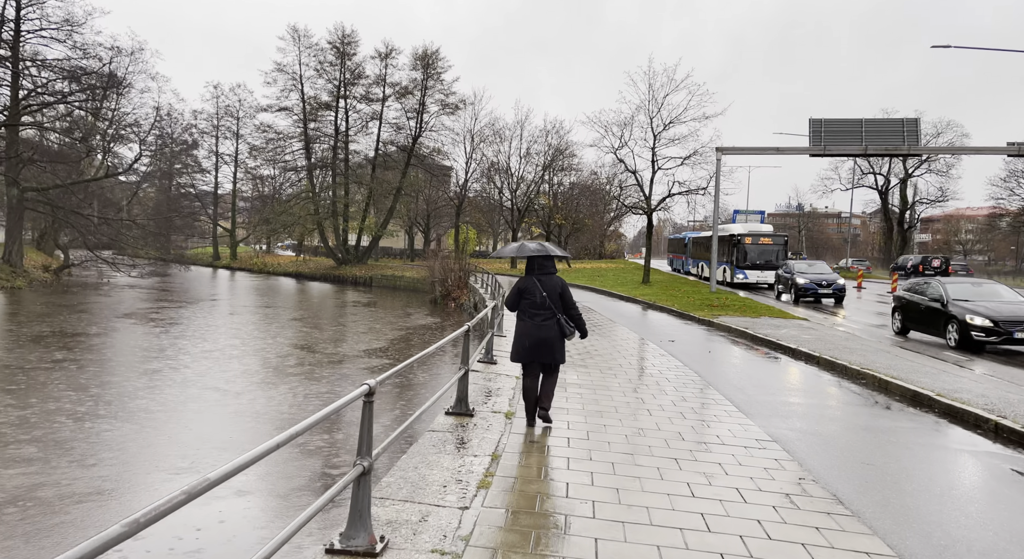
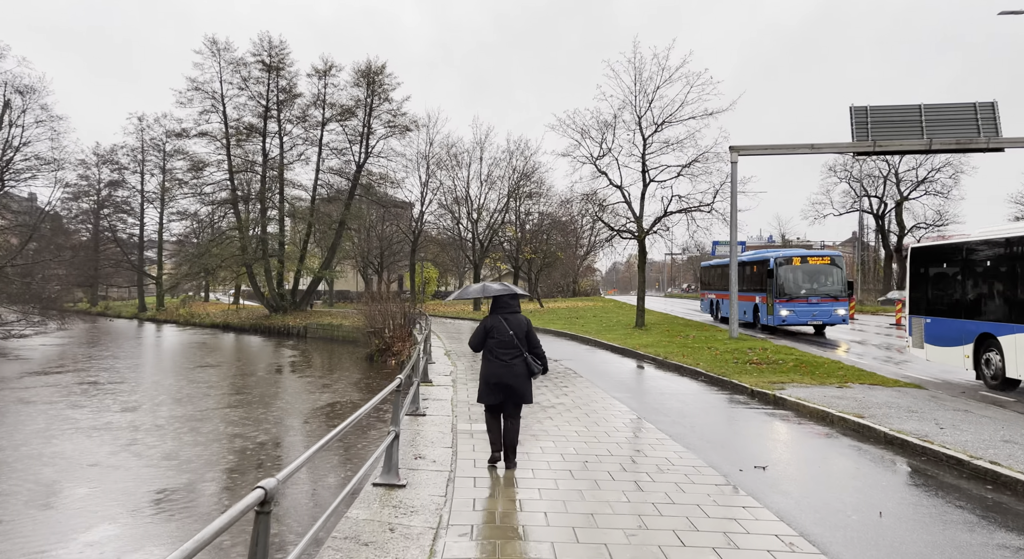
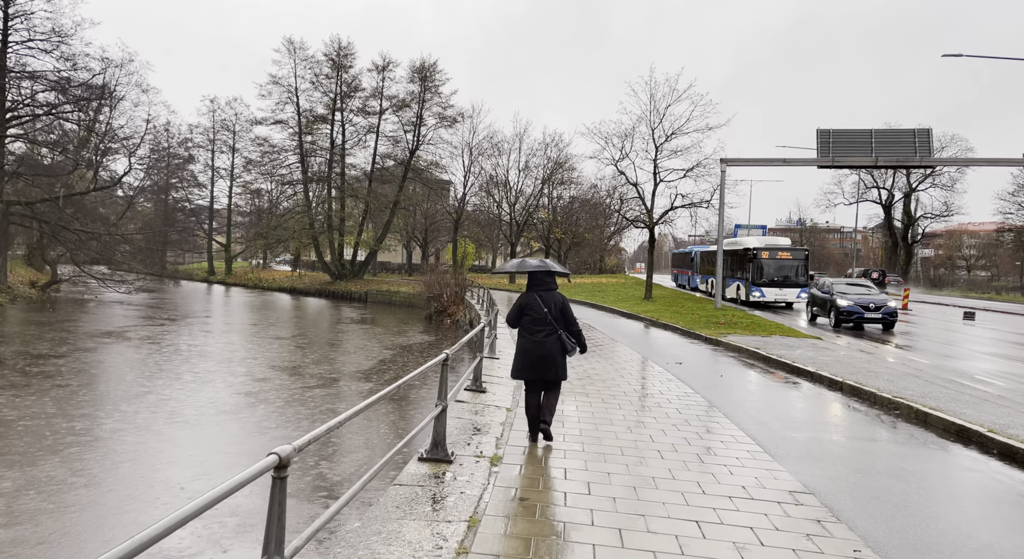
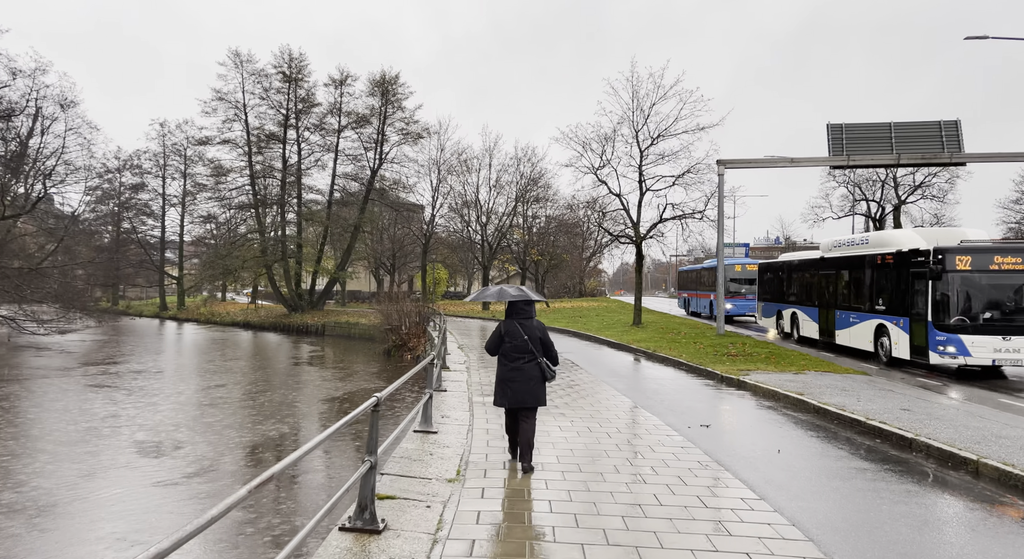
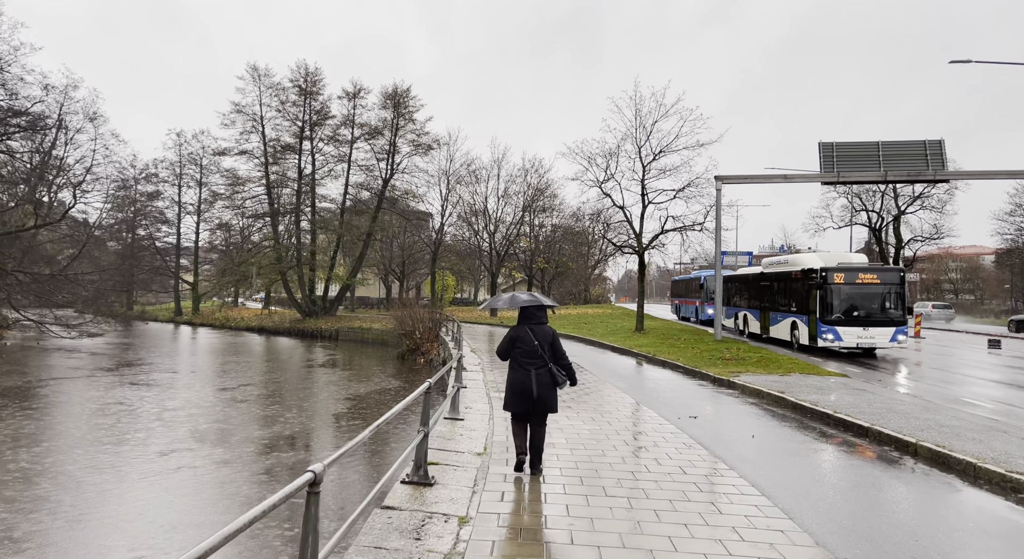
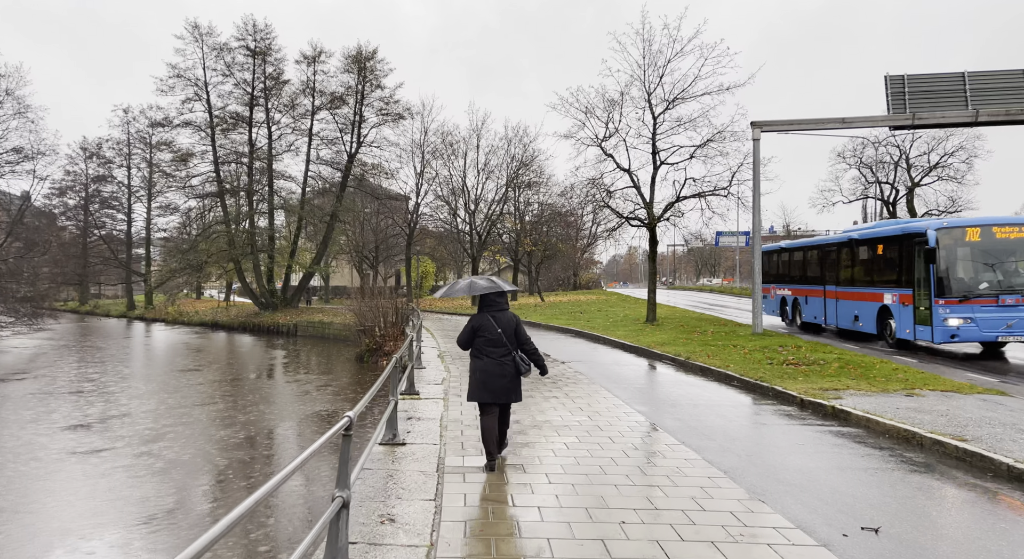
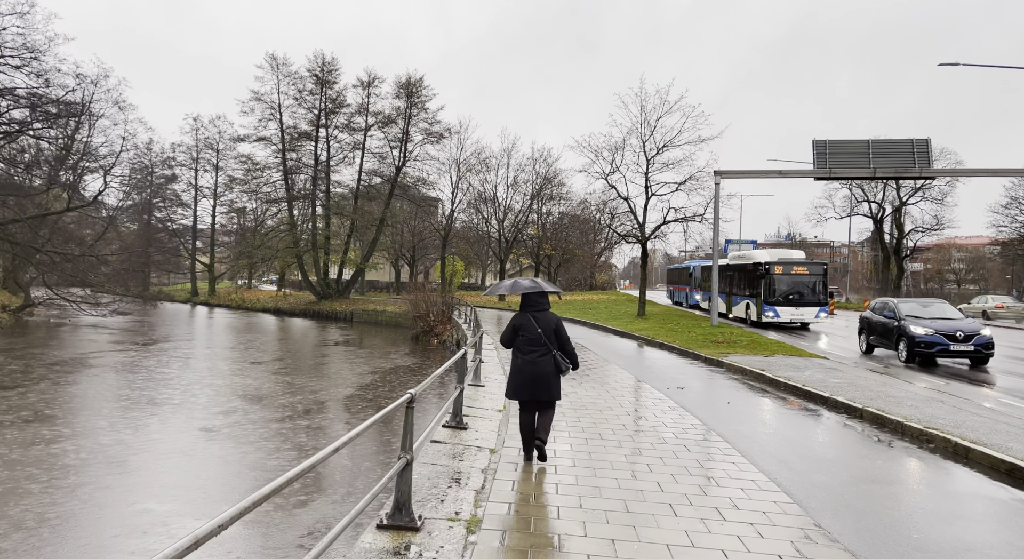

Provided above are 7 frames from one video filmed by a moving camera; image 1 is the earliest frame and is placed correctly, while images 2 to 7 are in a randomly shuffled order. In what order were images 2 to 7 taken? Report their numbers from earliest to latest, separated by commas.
3, 7, 5, 4, 2, 6
